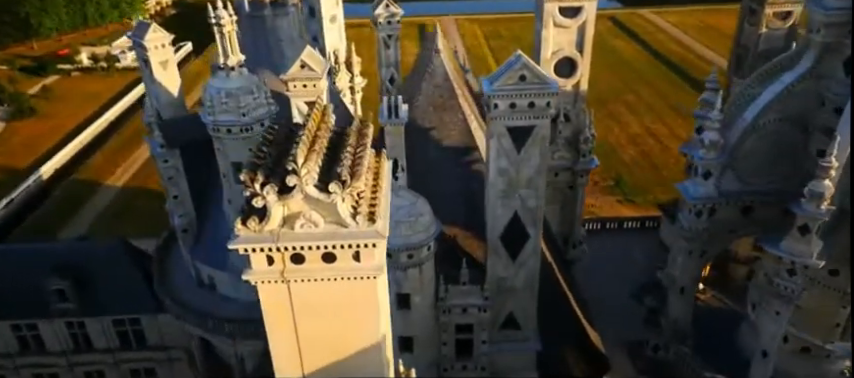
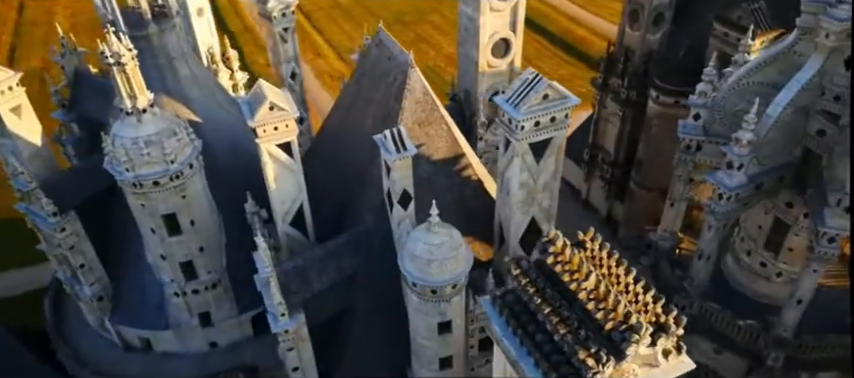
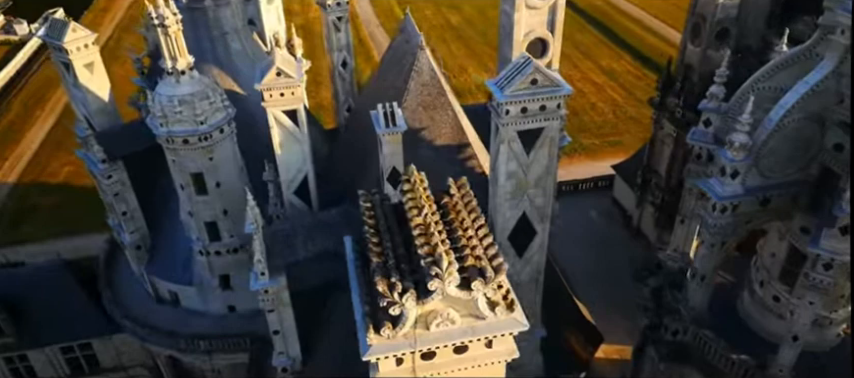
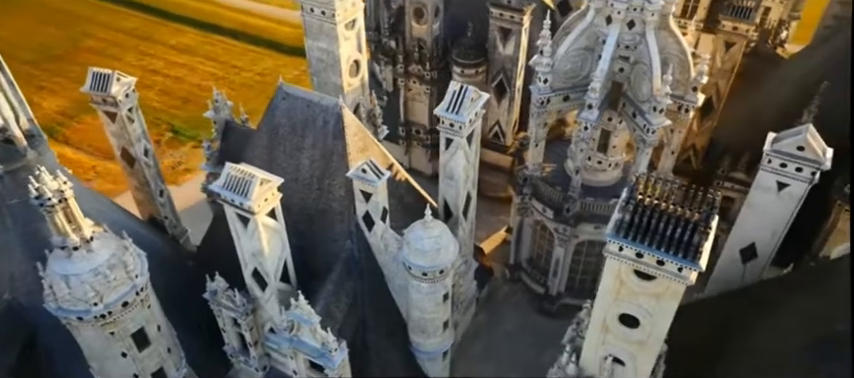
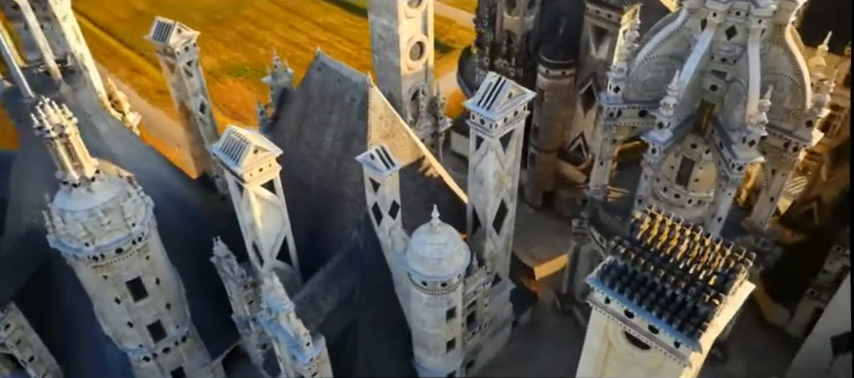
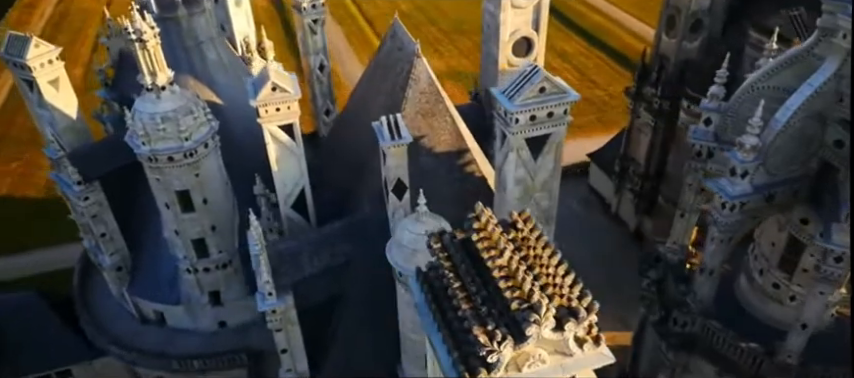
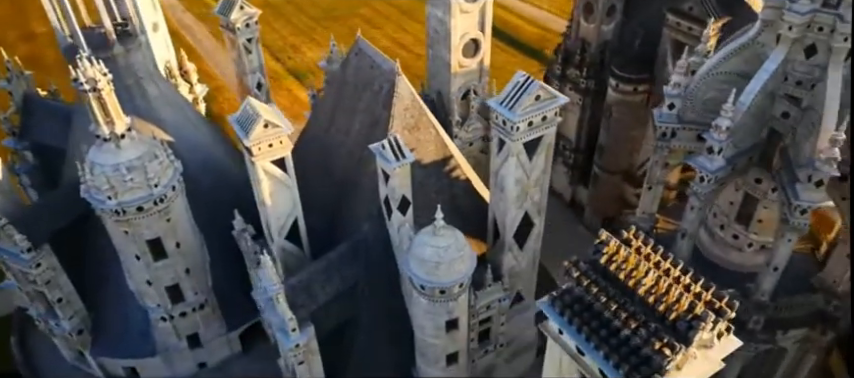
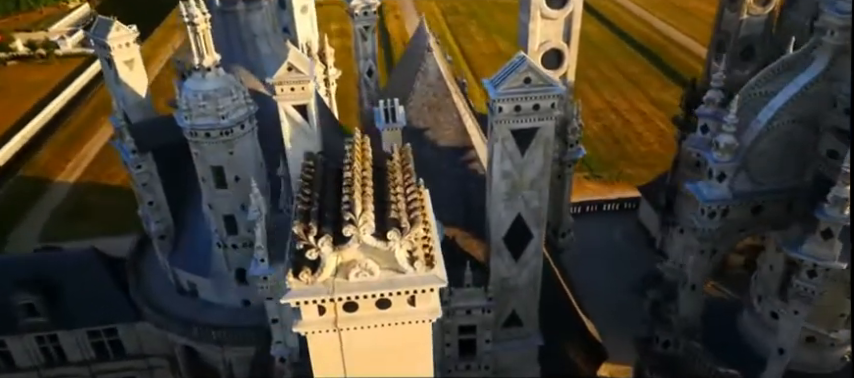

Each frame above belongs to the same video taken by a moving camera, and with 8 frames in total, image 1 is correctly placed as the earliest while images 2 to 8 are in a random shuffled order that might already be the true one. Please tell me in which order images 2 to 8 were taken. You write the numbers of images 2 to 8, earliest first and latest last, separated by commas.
8, 3, 6, 2, 7, 5, 4
